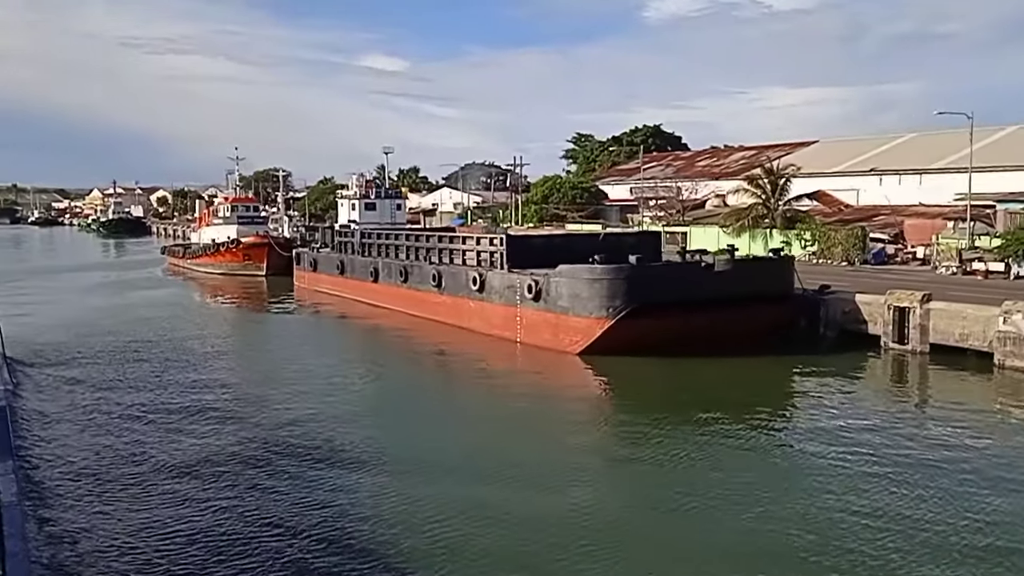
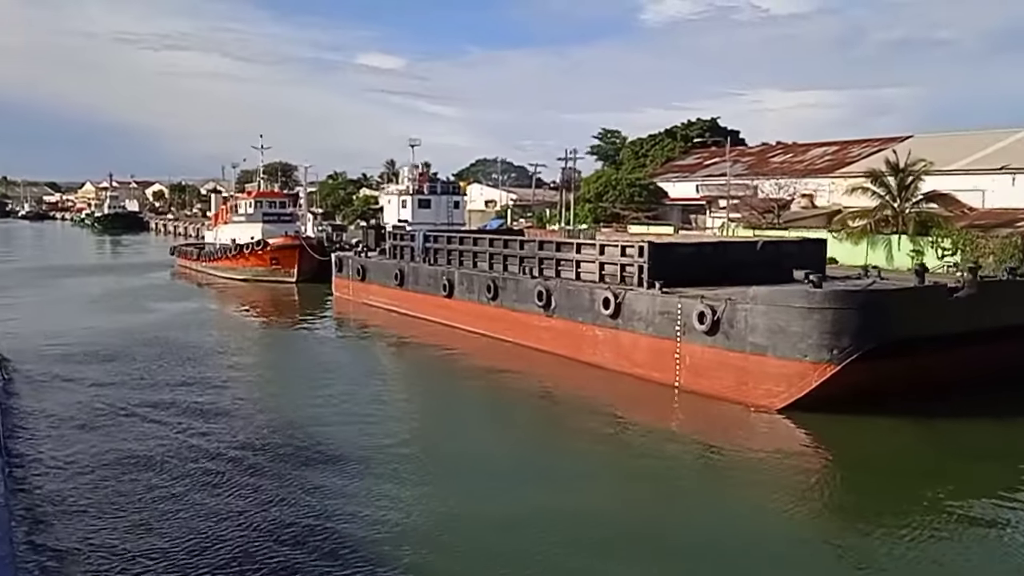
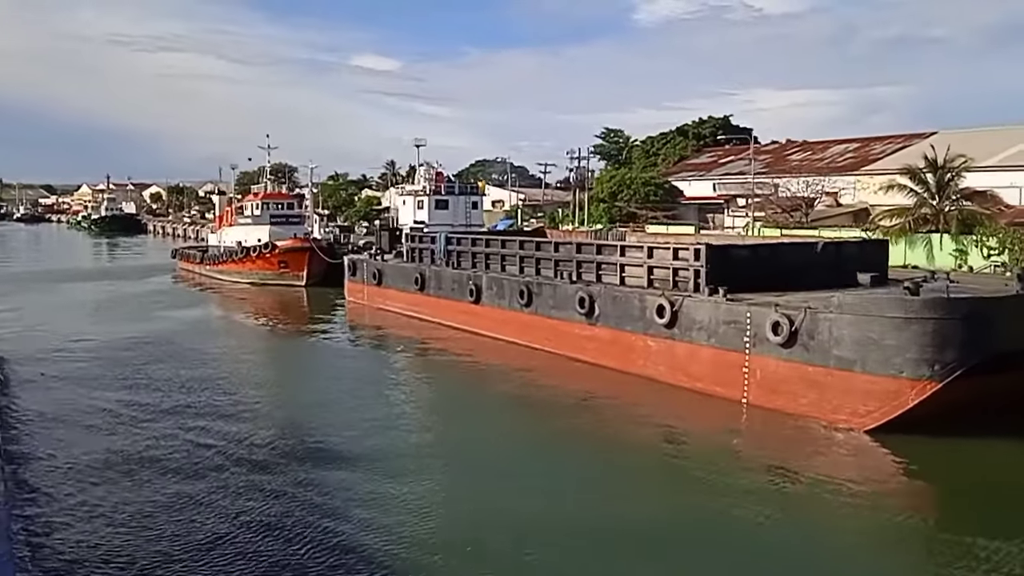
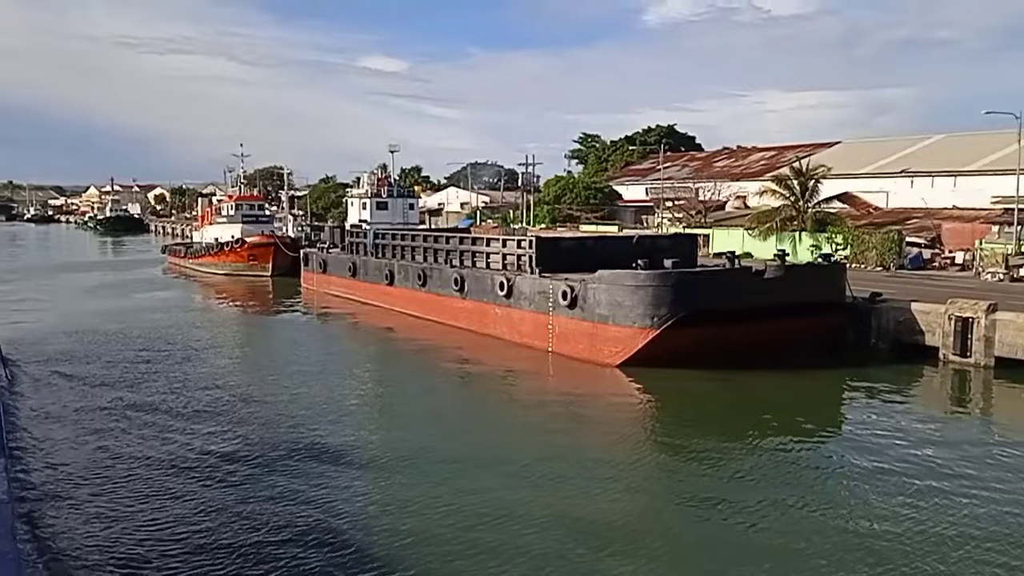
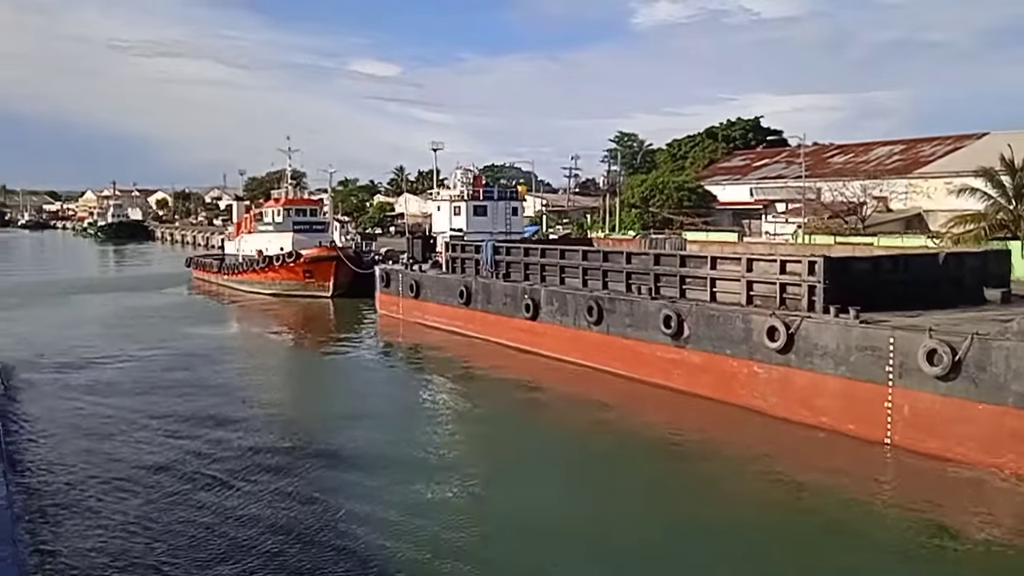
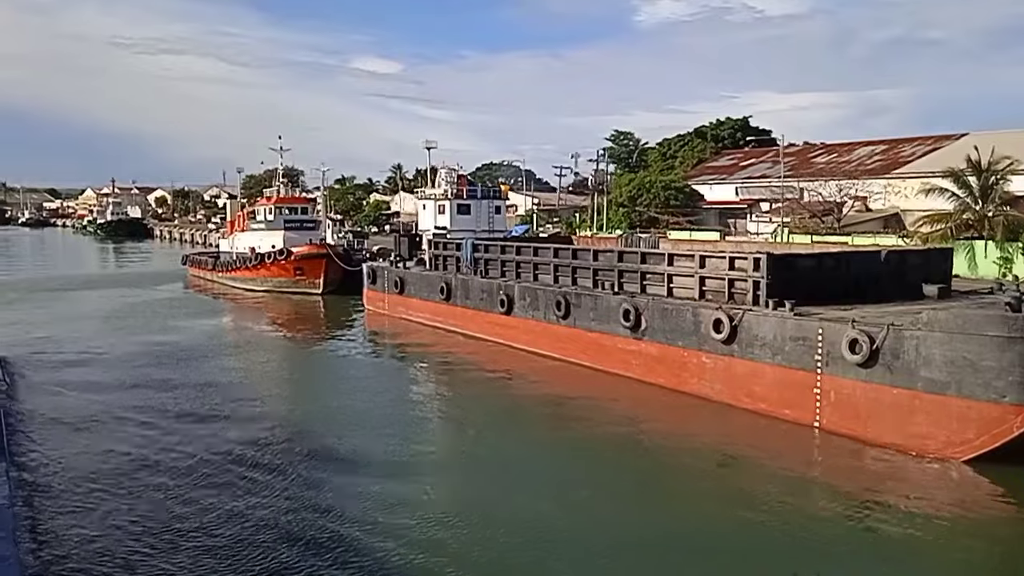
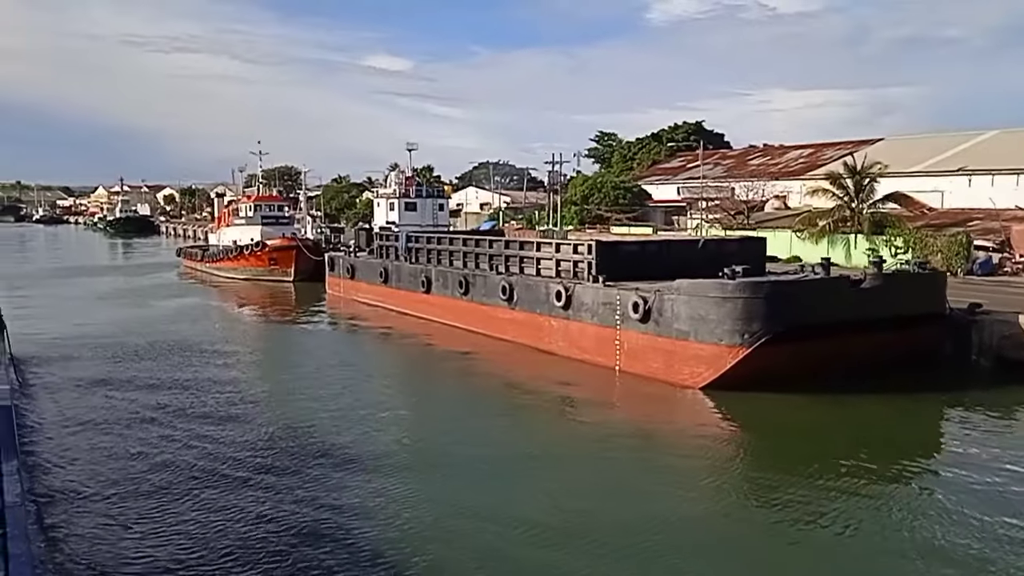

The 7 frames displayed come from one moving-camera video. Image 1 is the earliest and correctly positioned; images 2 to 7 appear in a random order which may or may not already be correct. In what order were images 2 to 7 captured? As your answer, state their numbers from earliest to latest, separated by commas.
4, 7, 2, 3, 6, 5
